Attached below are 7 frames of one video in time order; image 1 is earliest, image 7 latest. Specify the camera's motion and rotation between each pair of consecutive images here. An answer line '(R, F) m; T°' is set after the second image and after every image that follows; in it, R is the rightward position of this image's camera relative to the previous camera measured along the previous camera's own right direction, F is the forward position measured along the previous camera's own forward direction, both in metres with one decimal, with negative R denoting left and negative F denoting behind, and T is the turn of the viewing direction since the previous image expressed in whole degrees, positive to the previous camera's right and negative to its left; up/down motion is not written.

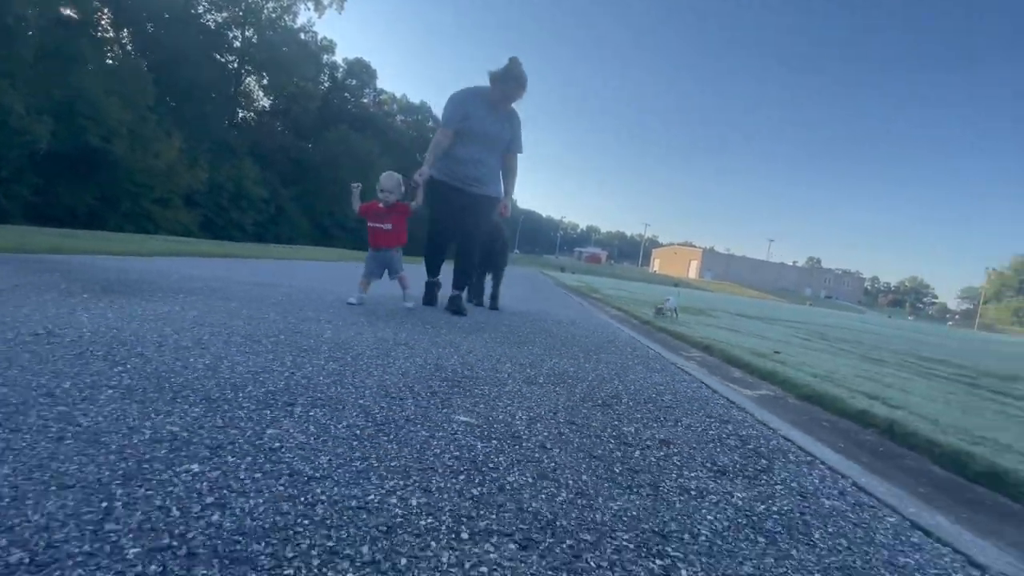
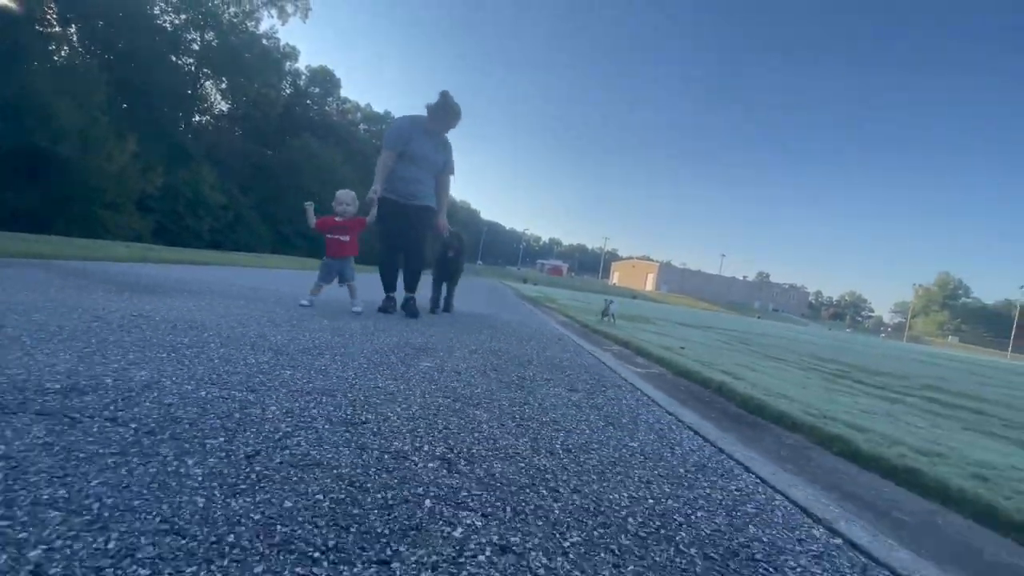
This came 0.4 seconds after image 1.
(+0.1, -1.6) m; +4°
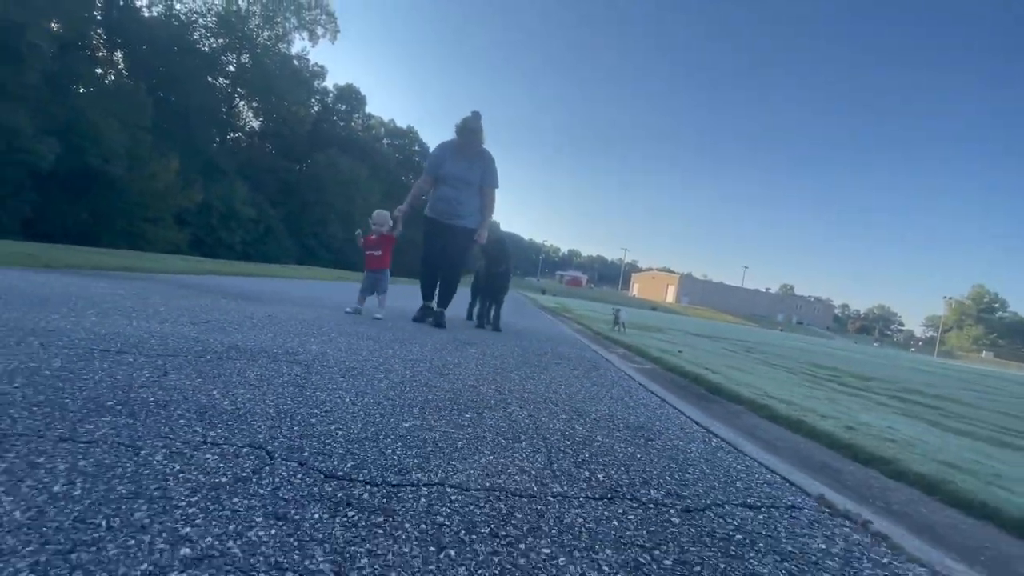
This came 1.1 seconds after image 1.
(0.0, -1.8) m; -2°
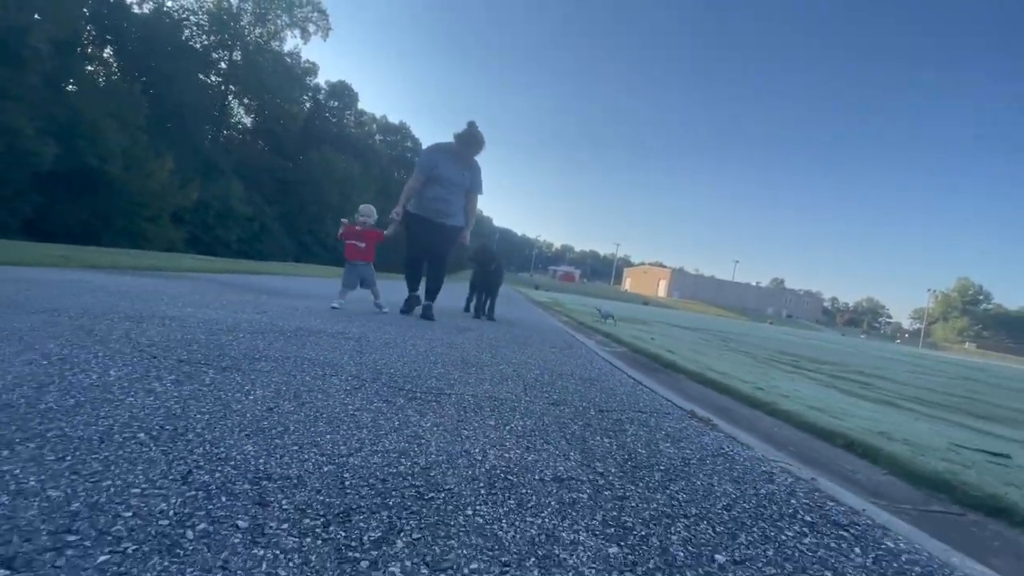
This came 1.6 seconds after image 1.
(0.0, -1.5) m; +1°
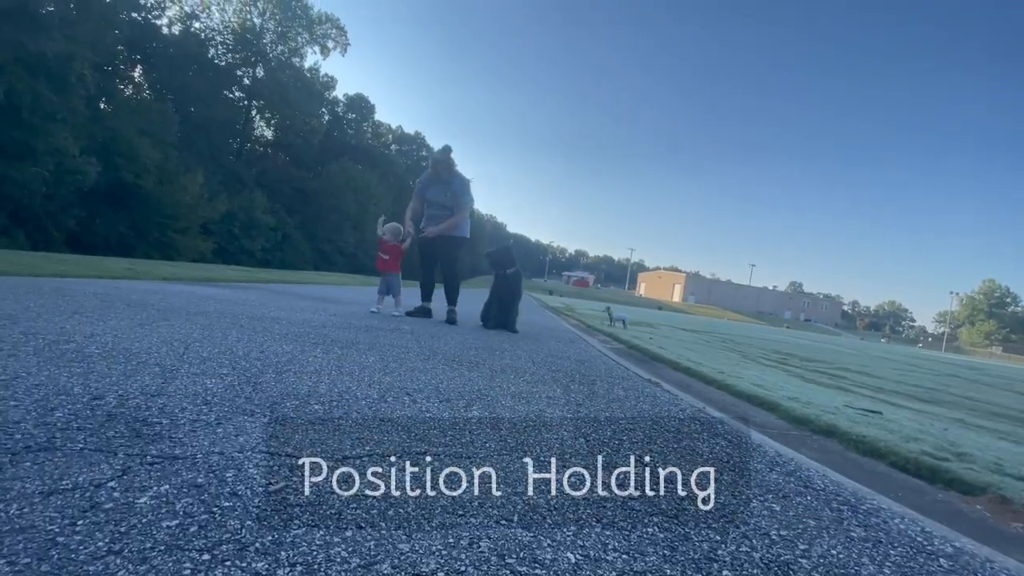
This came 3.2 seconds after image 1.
(0.0, -1.9) m; -1°
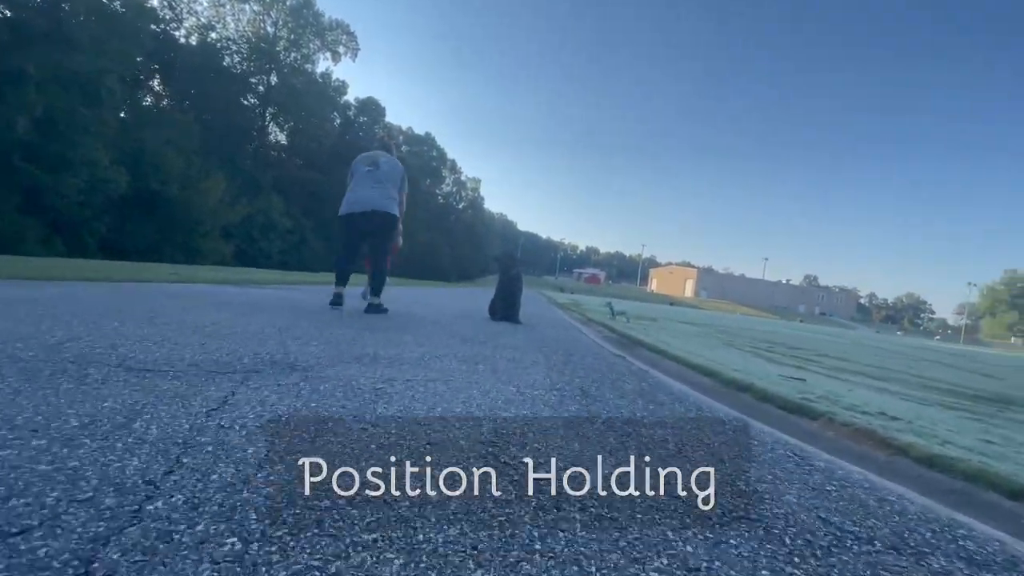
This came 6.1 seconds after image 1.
(+0.1, -1.7) m; -1°
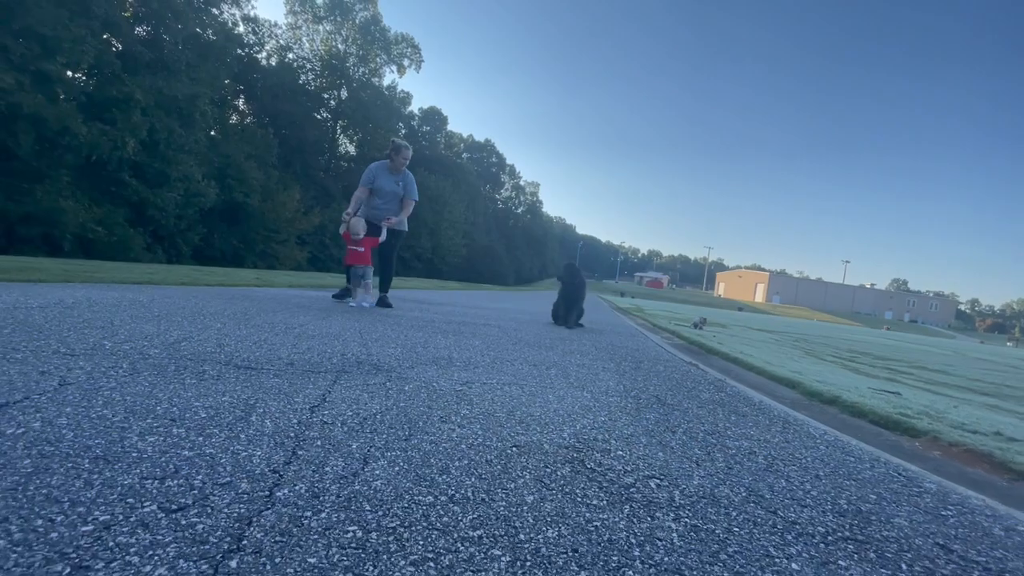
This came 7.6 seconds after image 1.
(-0.1, 0.0) m; -5°
